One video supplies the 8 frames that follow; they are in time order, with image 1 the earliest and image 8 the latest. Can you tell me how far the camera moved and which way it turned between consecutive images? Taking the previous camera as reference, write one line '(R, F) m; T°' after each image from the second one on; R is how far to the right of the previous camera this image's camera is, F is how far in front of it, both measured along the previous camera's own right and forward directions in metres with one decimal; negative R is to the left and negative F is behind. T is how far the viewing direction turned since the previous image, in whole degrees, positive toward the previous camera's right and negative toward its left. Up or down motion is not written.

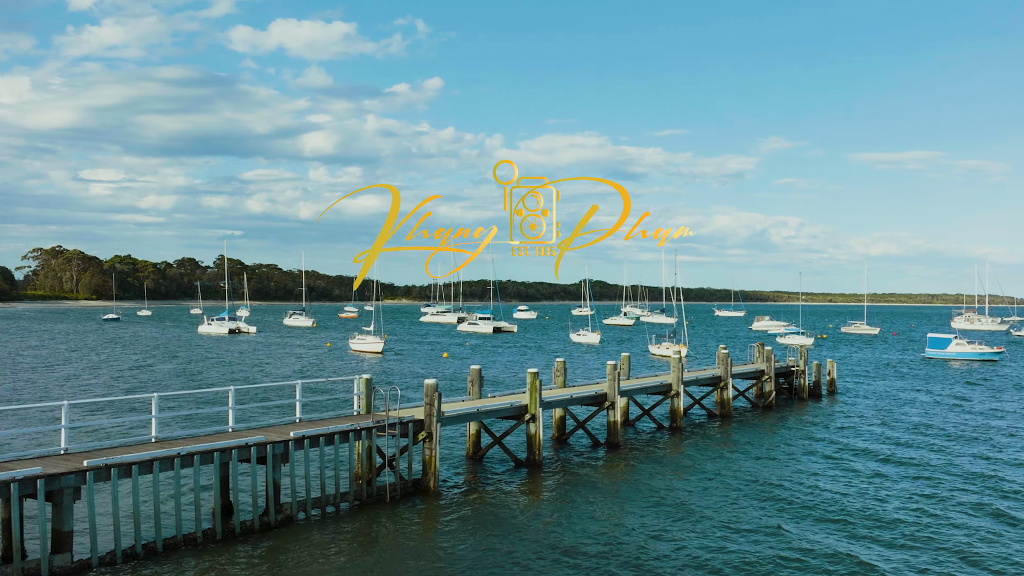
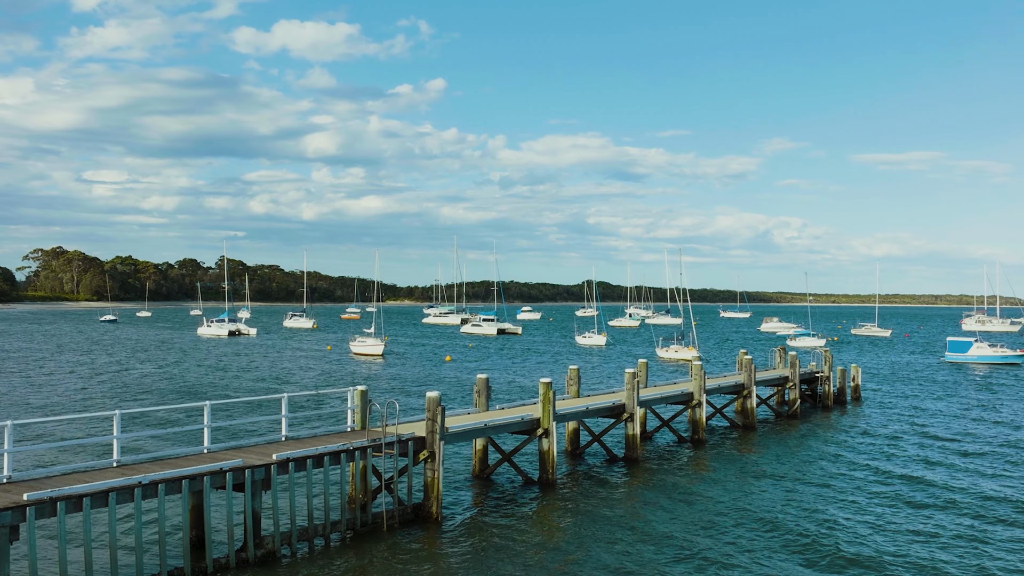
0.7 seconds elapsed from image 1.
(-0.2, +2.2) m; 0°
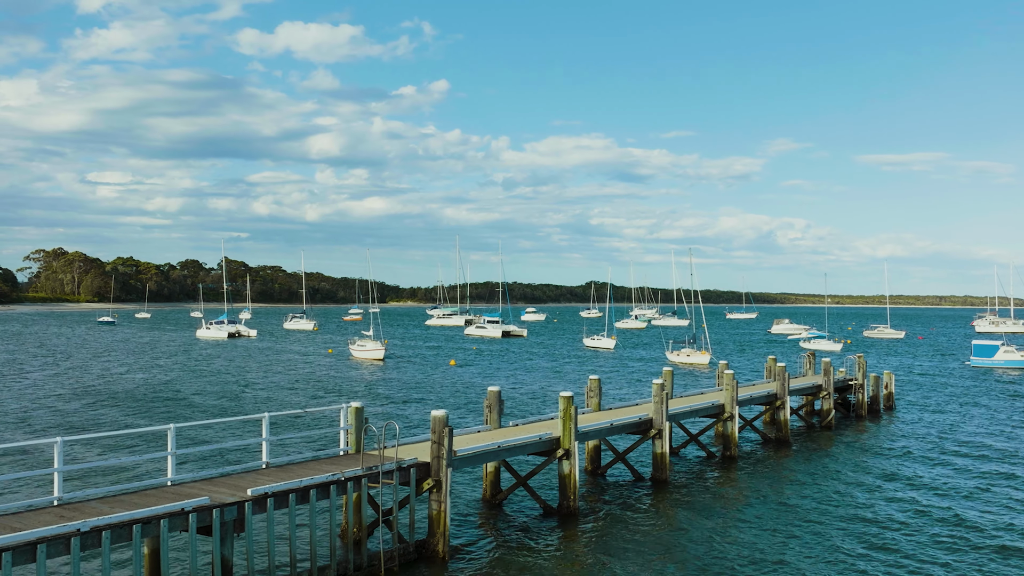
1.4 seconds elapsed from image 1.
(-0.3, +2.5) m; 0°
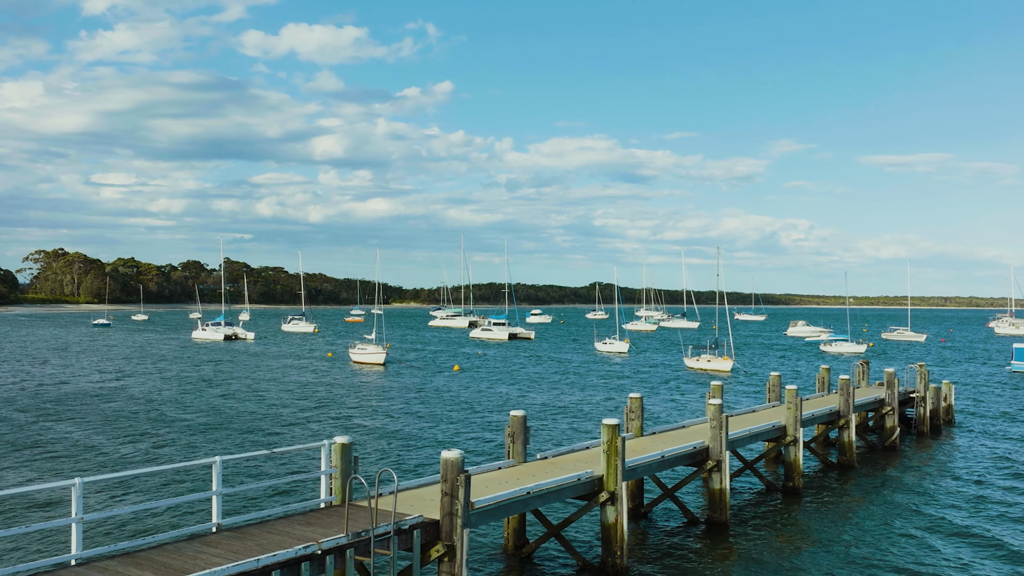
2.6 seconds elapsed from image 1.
(-0.5, +3.9) m; 0°
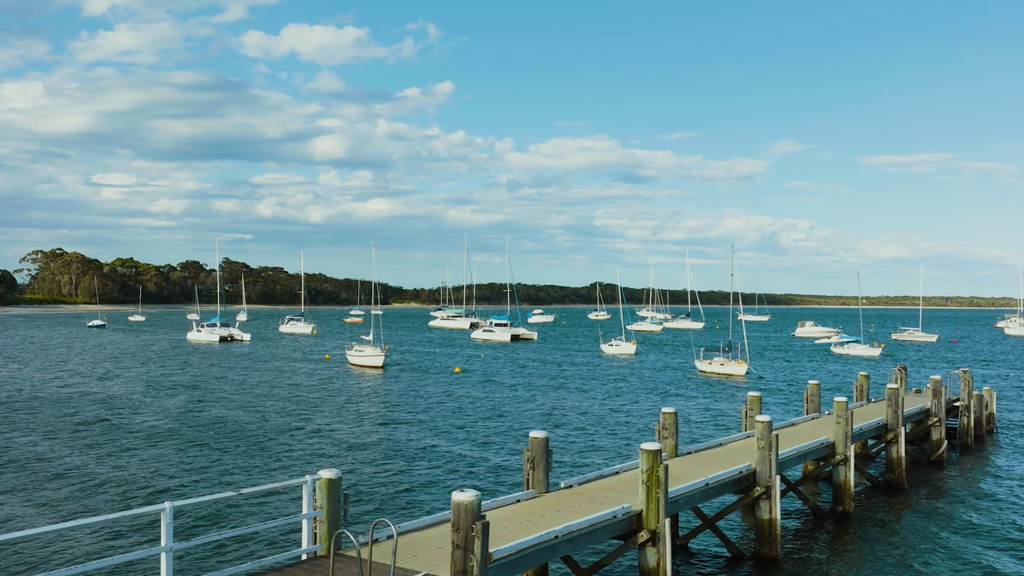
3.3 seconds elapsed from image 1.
(-0.3, +2.4) m; 0°
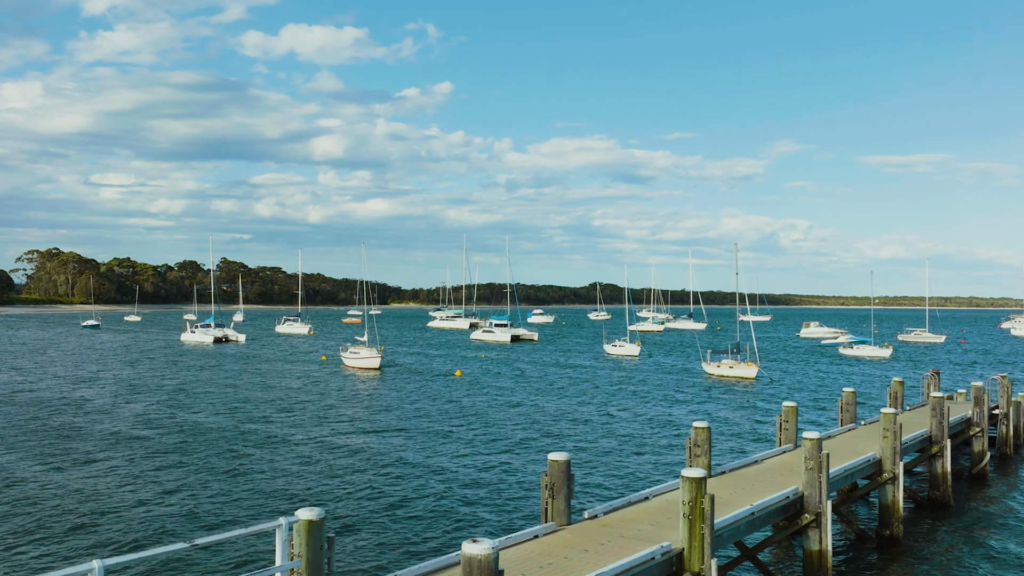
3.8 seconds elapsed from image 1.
(-0.3, +1.9) m; 0°
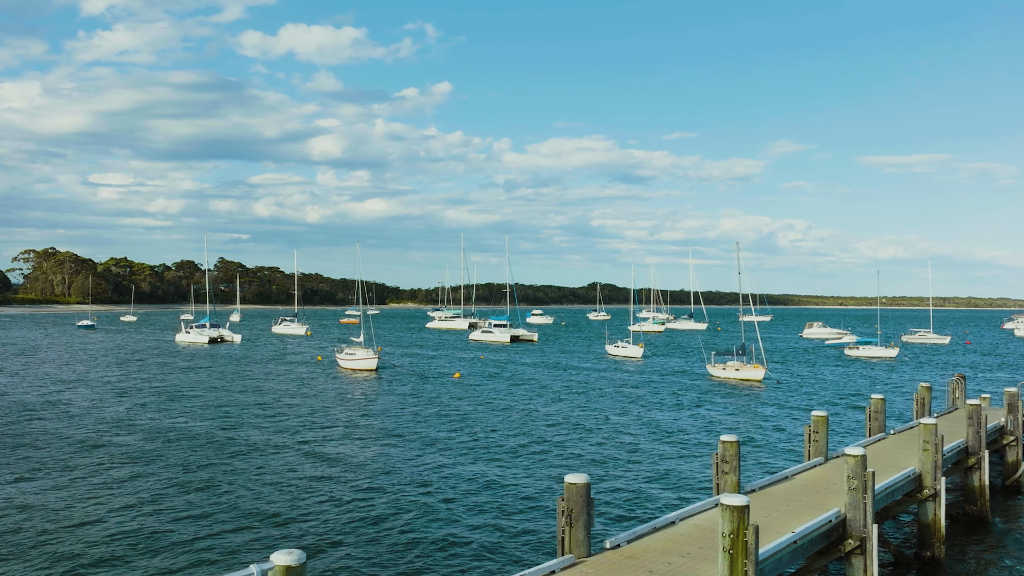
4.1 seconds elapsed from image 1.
(-0.2, +1.4) m; 0°
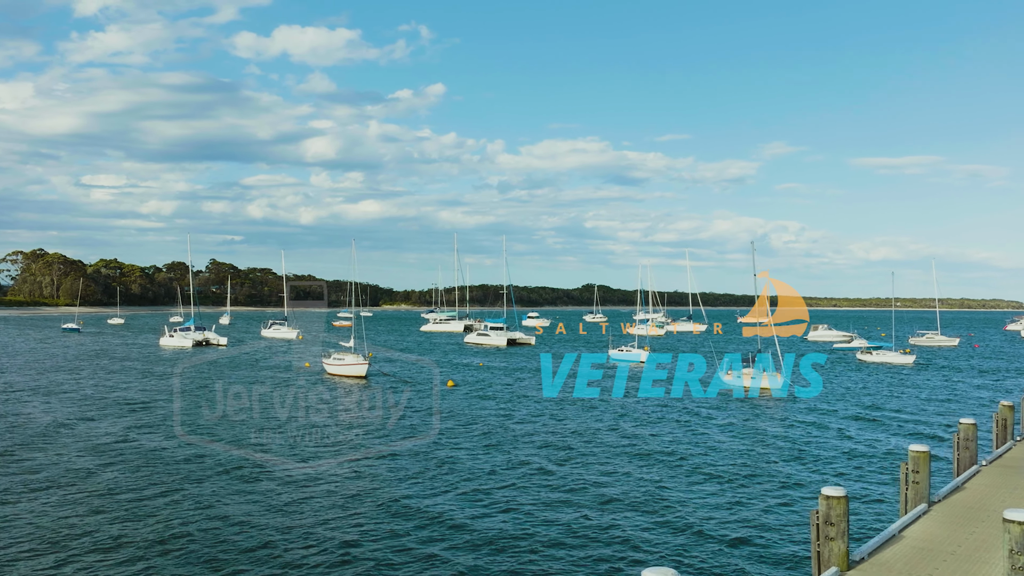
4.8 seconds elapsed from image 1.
(-0.5, +3.4) m; 0°
